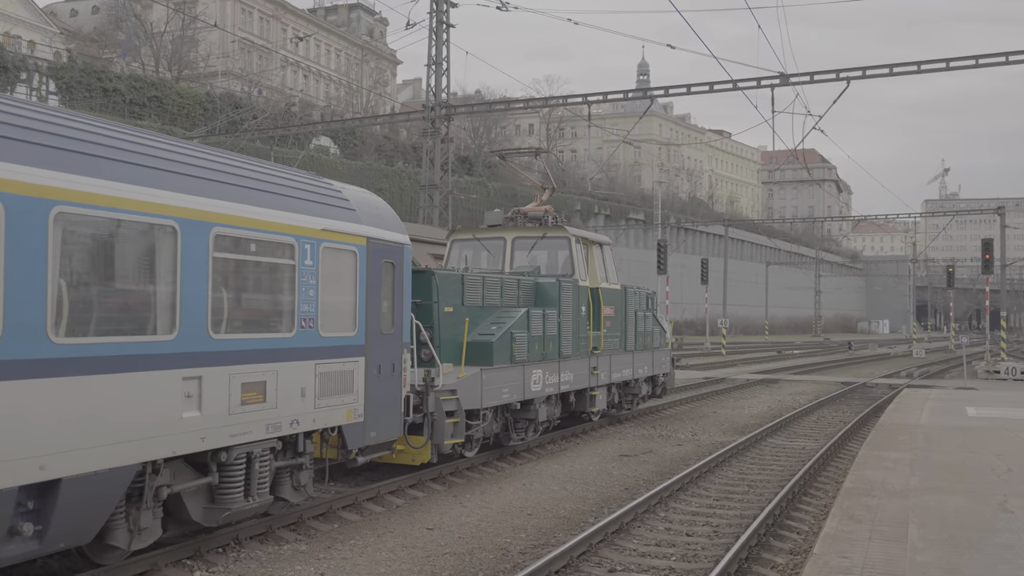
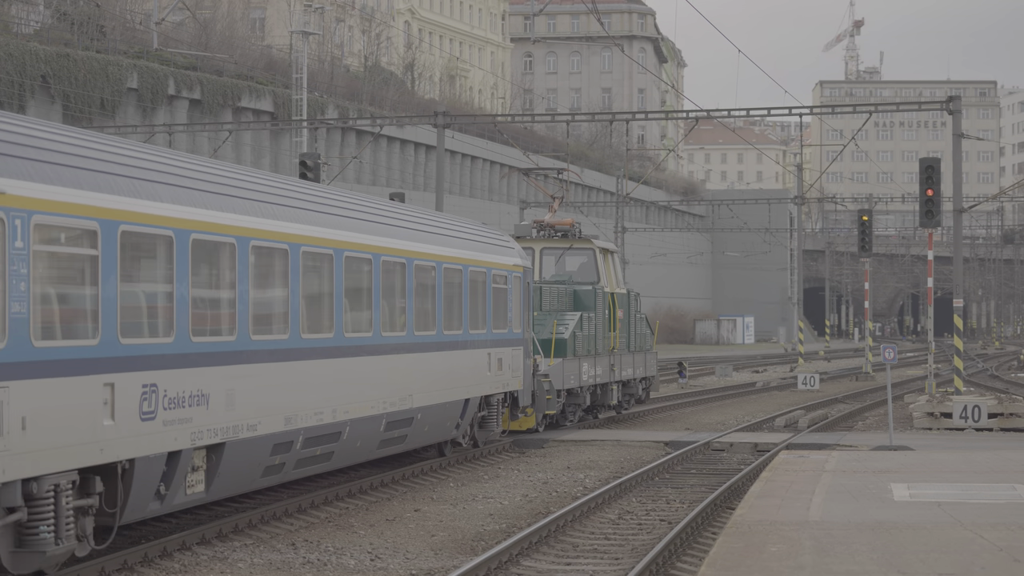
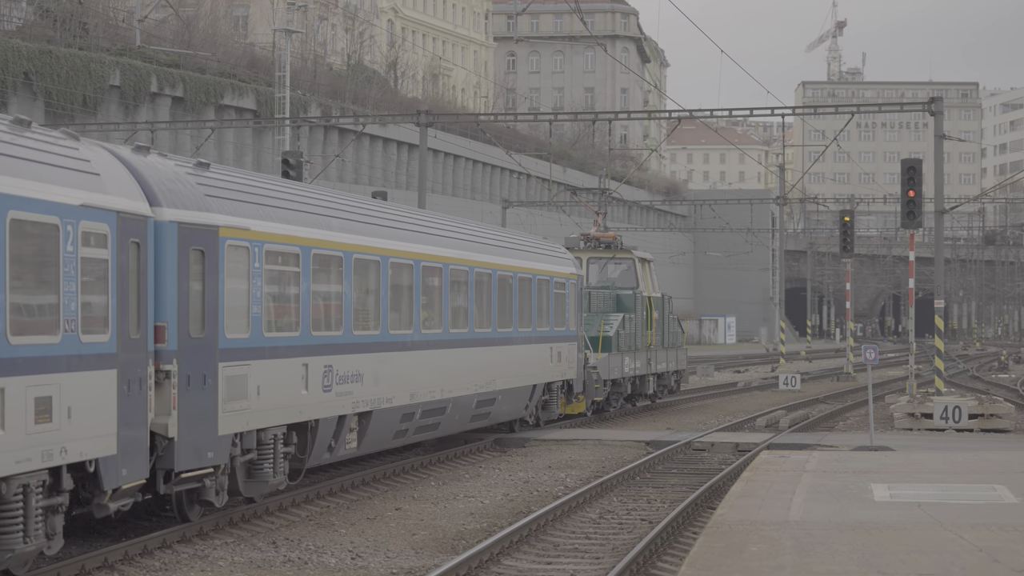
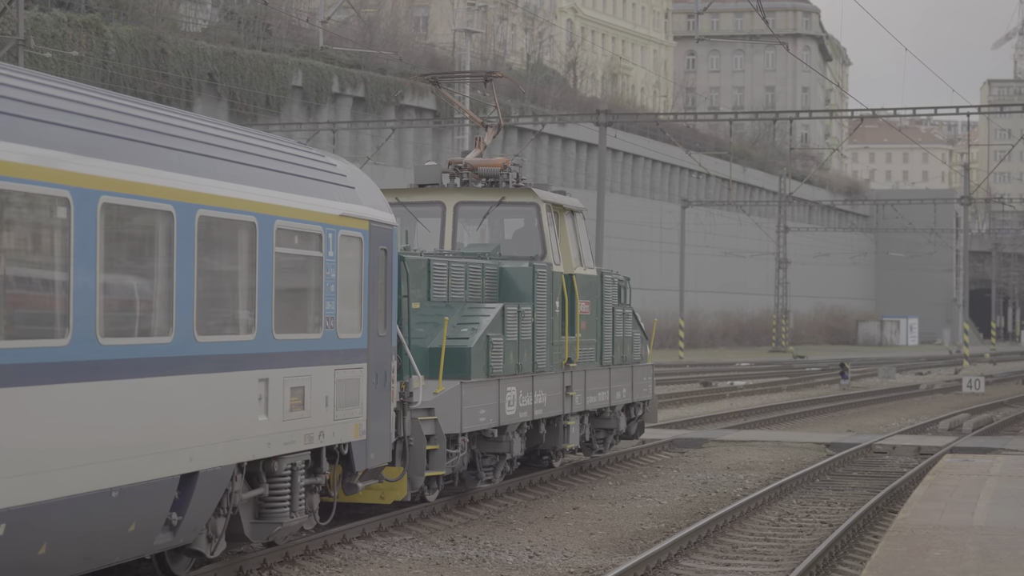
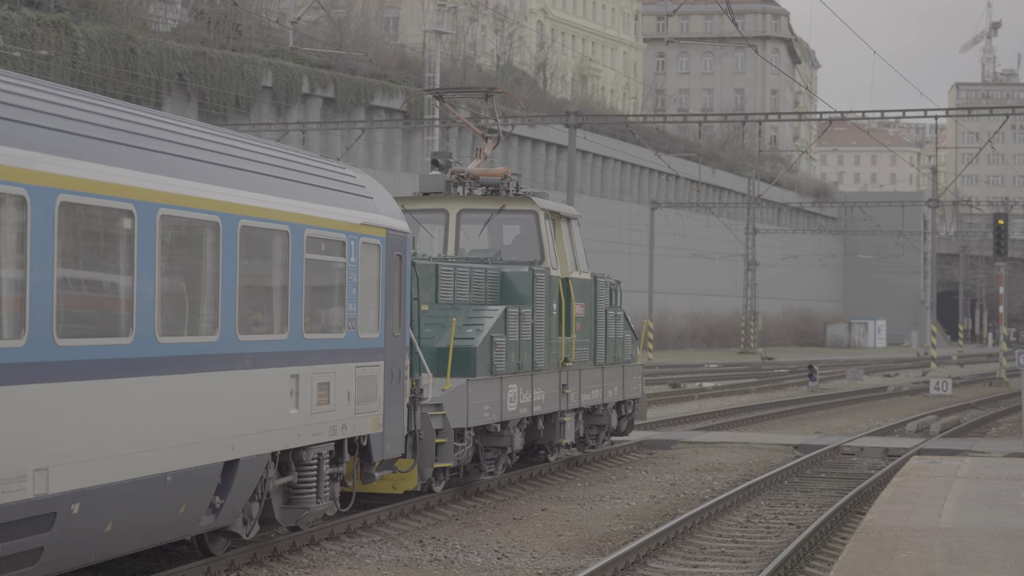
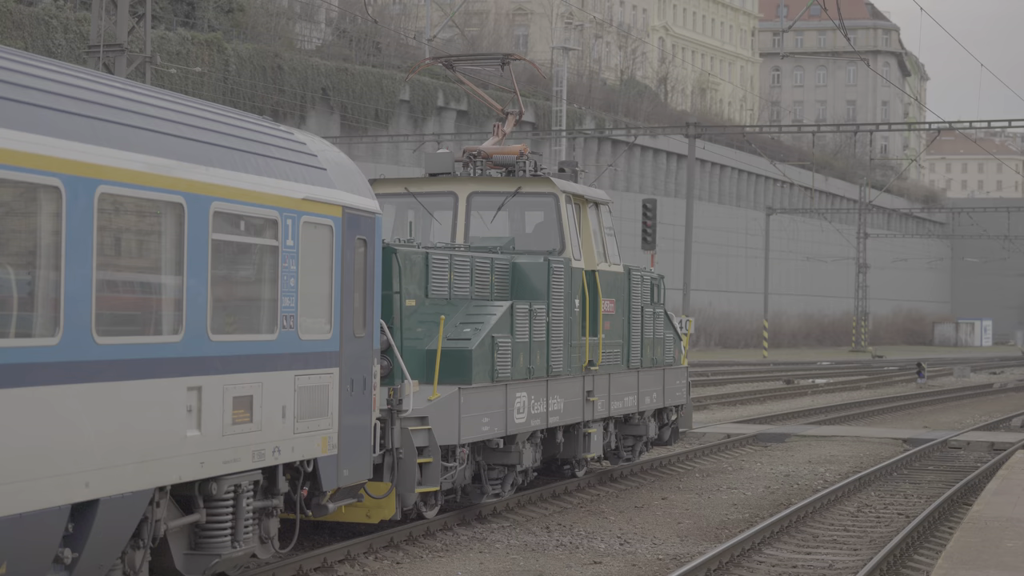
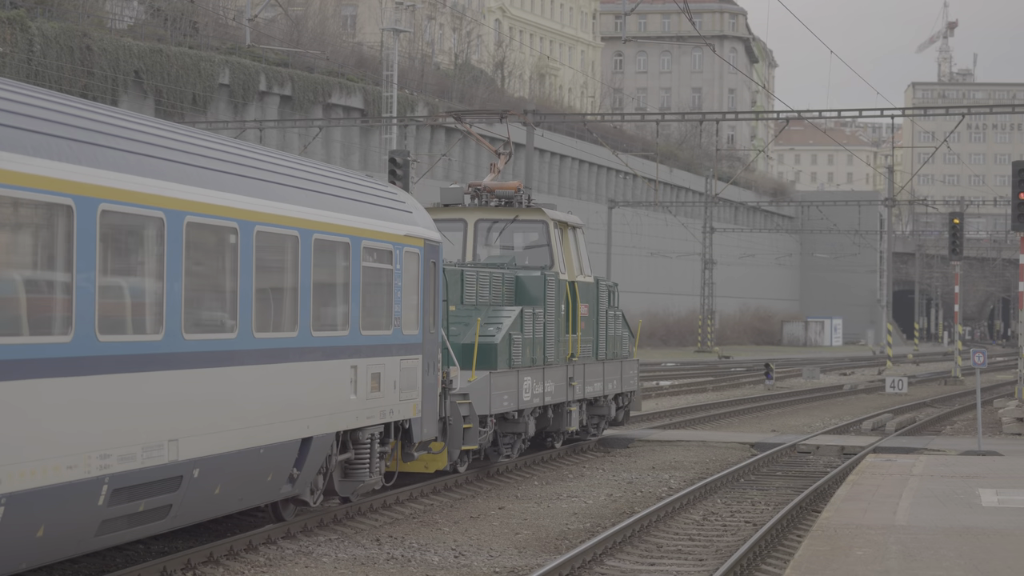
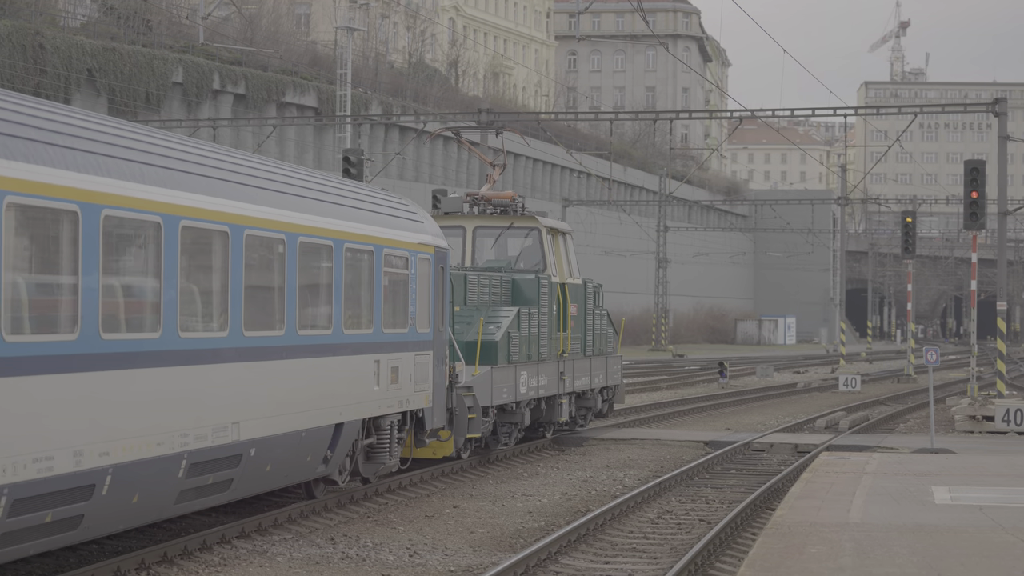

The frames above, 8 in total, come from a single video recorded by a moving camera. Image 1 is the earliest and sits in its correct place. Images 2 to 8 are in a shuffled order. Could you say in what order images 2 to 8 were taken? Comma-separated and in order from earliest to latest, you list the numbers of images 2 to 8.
6, 4, 5, 7, 8, 2, 3
